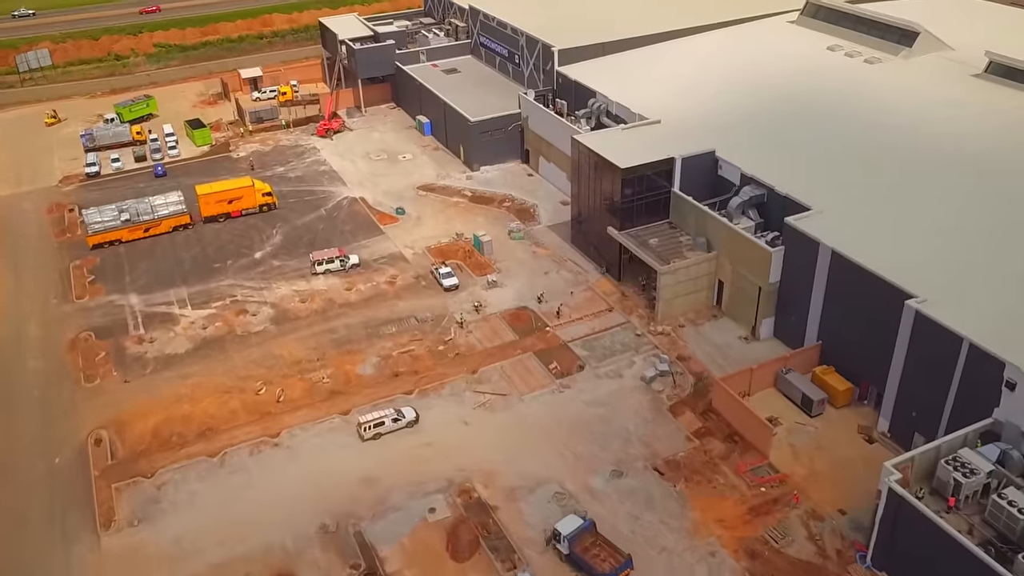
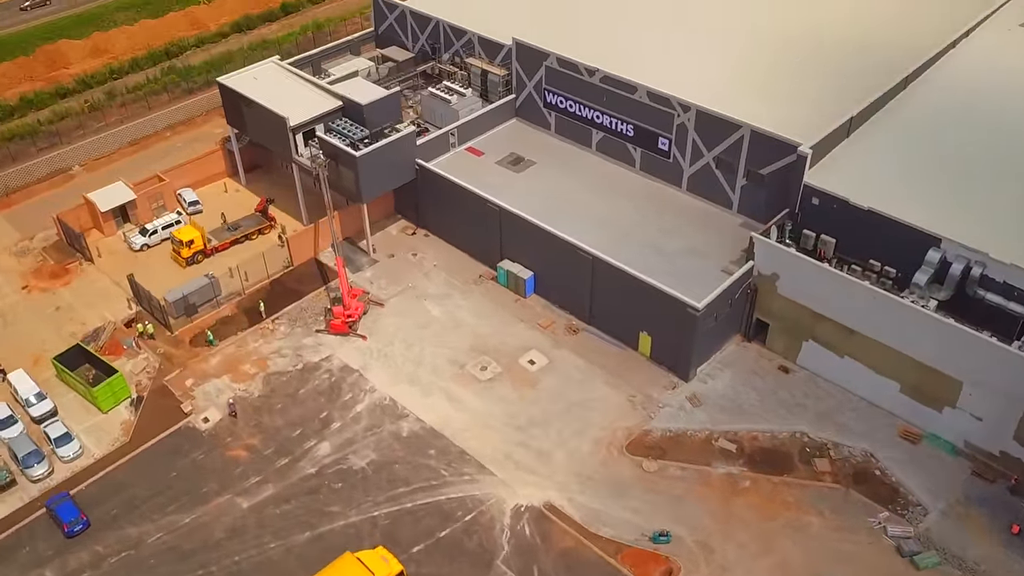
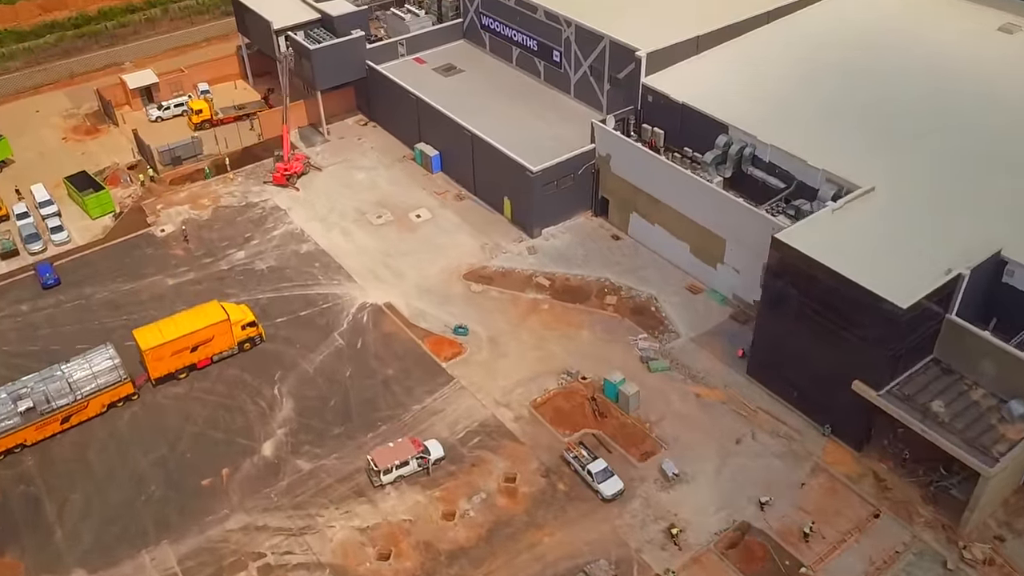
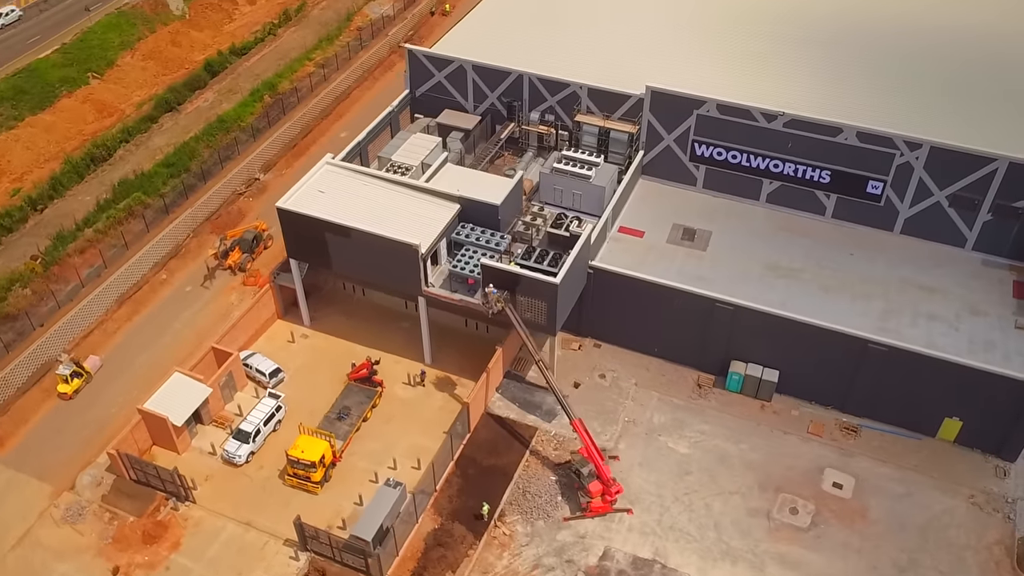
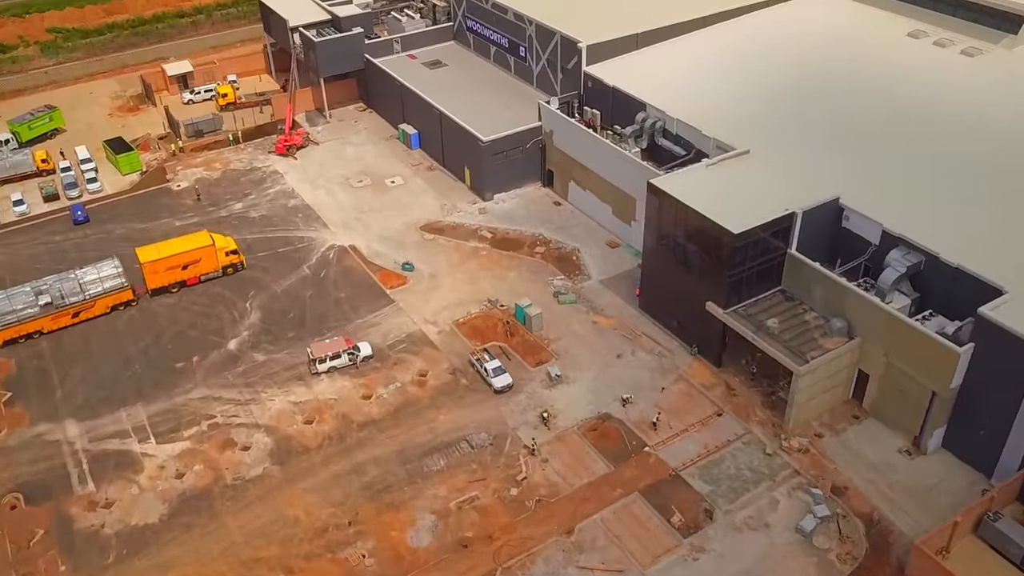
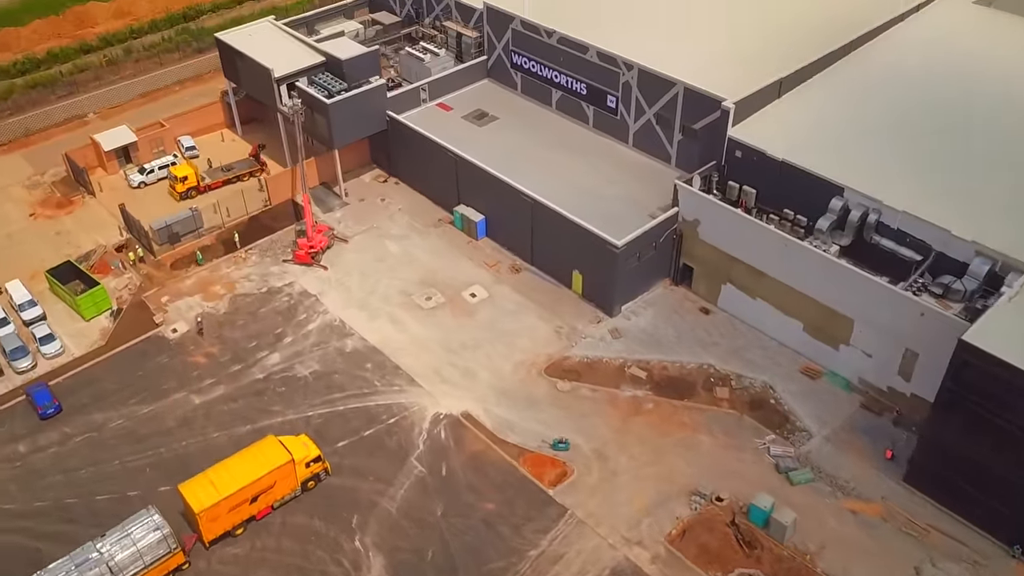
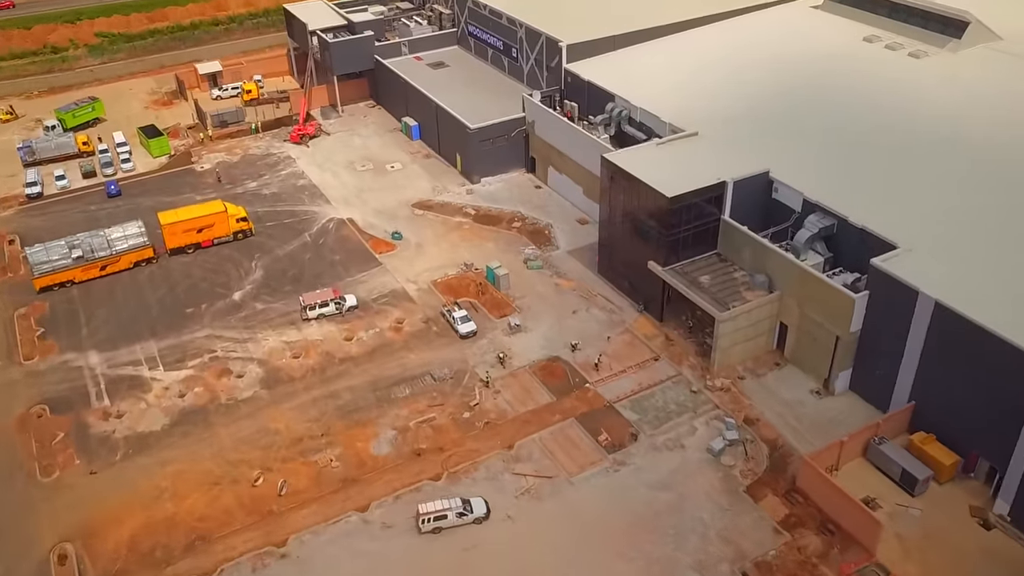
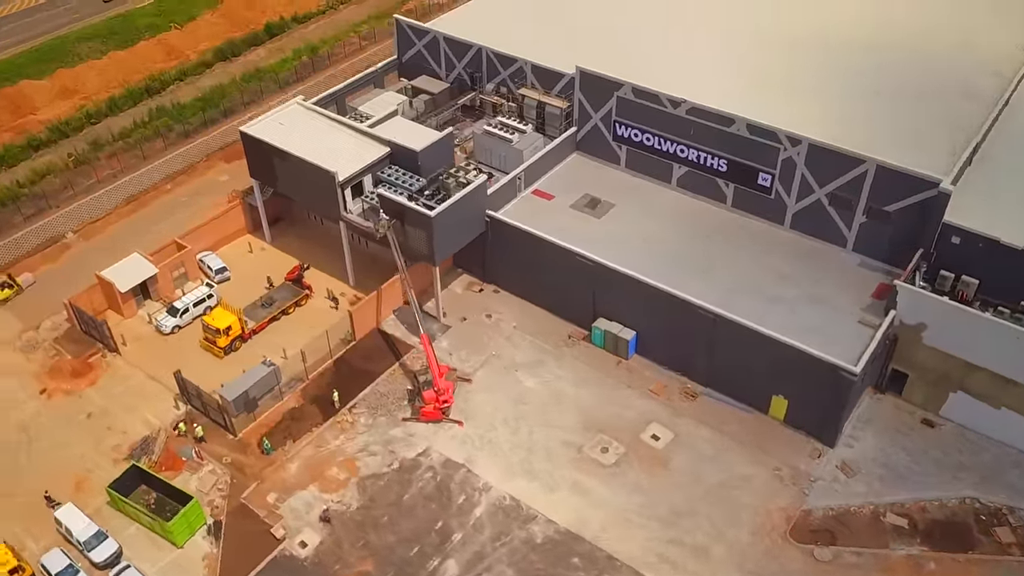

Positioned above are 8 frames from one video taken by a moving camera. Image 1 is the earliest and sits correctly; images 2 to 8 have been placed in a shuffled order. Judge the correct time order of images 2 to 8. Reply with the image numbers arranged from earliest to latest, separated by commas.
7, 5, 3, 6, 2, 8, 4
